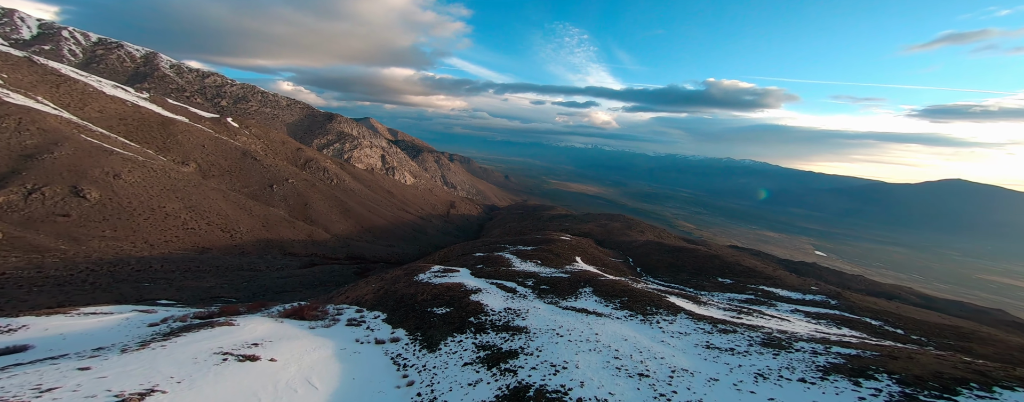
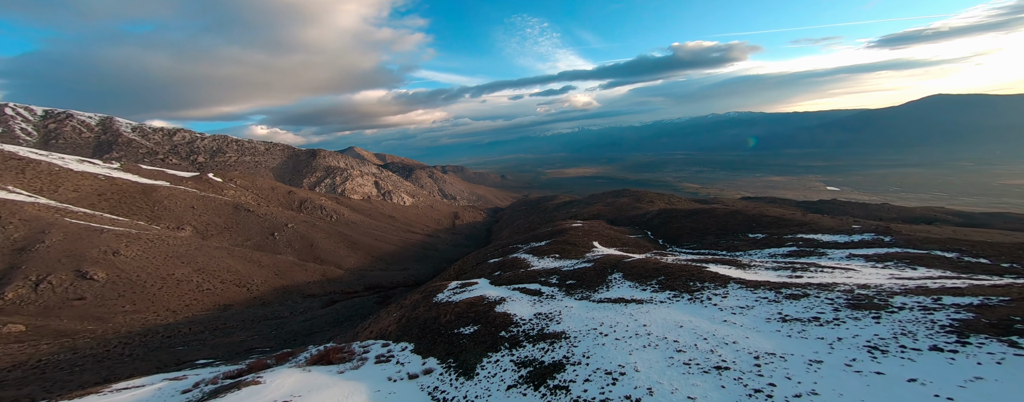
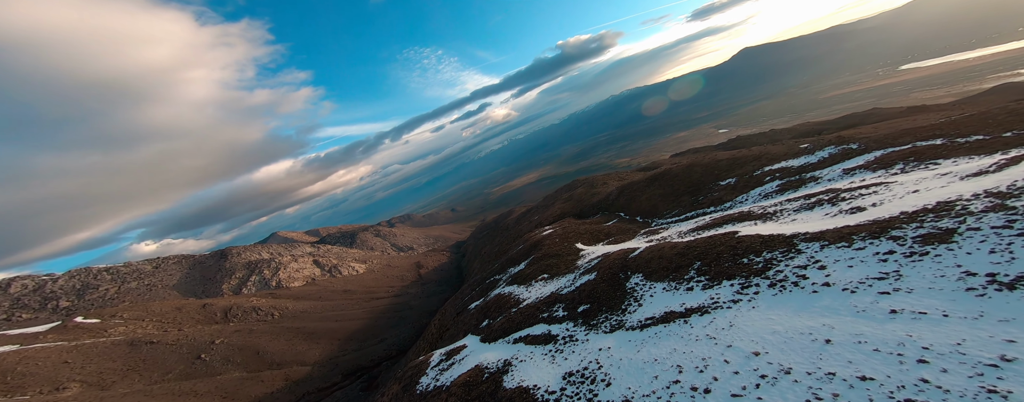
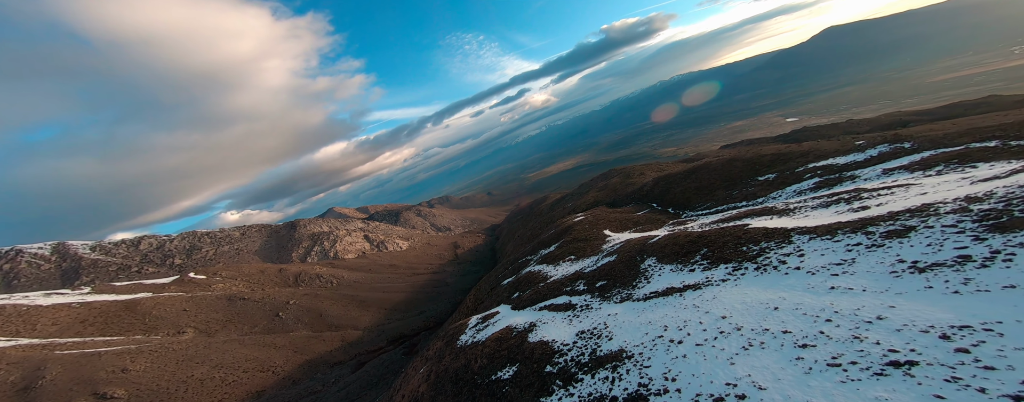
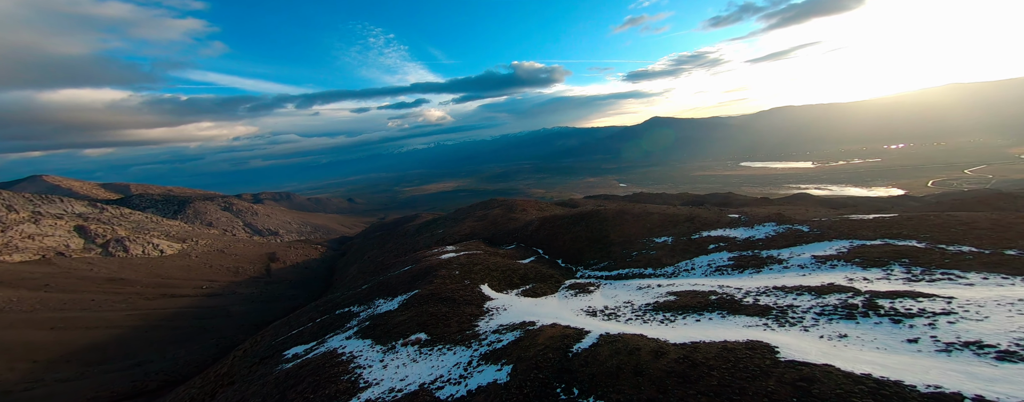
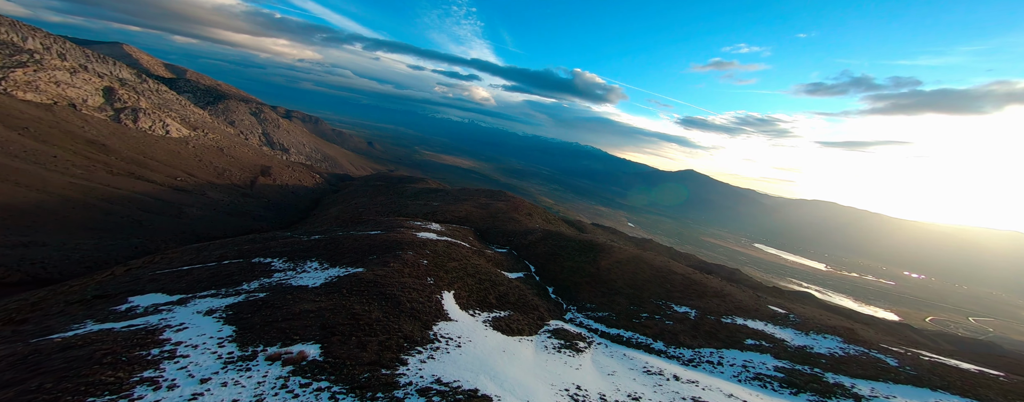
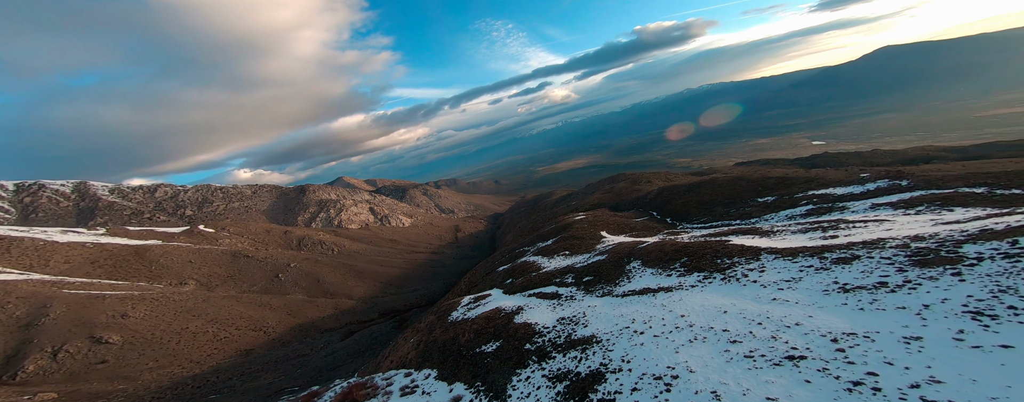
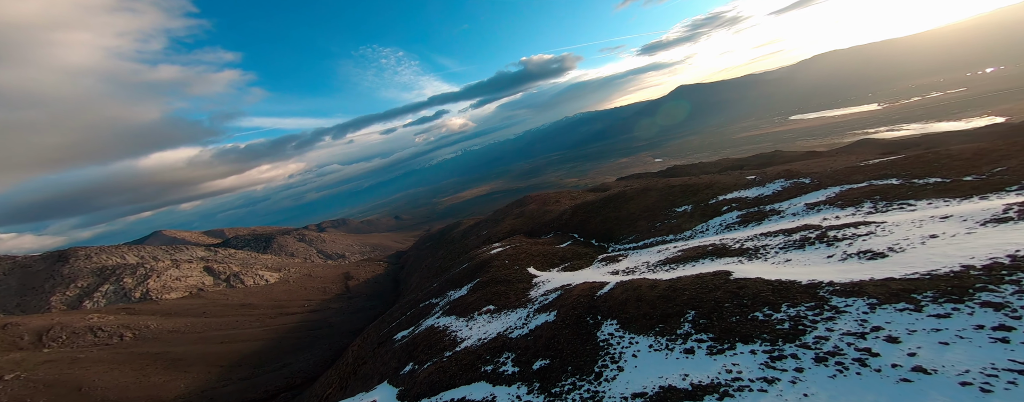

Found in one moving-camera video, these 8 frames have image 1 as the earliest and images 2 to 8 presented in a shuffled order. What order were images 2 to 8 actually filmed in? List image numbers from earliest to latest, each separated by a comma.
2, 7, 4, 3, 8, 5, 6
